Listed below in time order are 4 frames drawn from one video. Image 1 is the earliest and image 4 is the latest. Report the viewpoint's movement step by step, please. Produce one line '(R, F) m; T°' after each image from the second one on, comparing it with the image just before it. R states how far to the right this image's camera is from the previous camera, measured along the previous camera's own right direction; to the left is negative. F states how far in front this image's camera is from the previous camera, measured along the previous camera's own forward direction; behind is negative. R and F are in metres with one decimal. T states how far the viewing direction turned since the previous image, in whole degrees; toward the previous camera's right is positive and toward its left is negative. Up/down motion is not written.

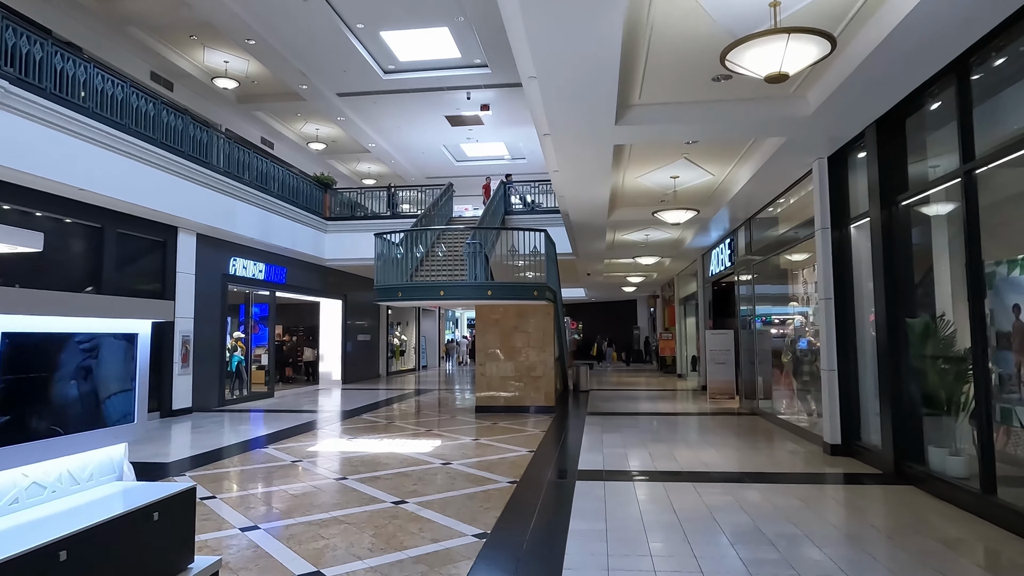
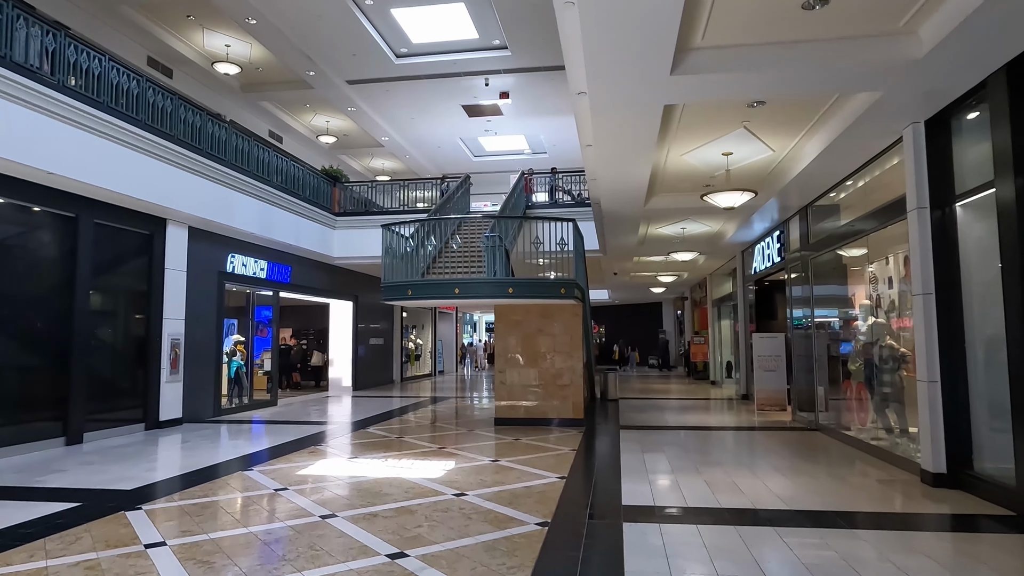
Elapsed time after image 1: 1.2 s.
(-0.1, +1.1) m; -2°
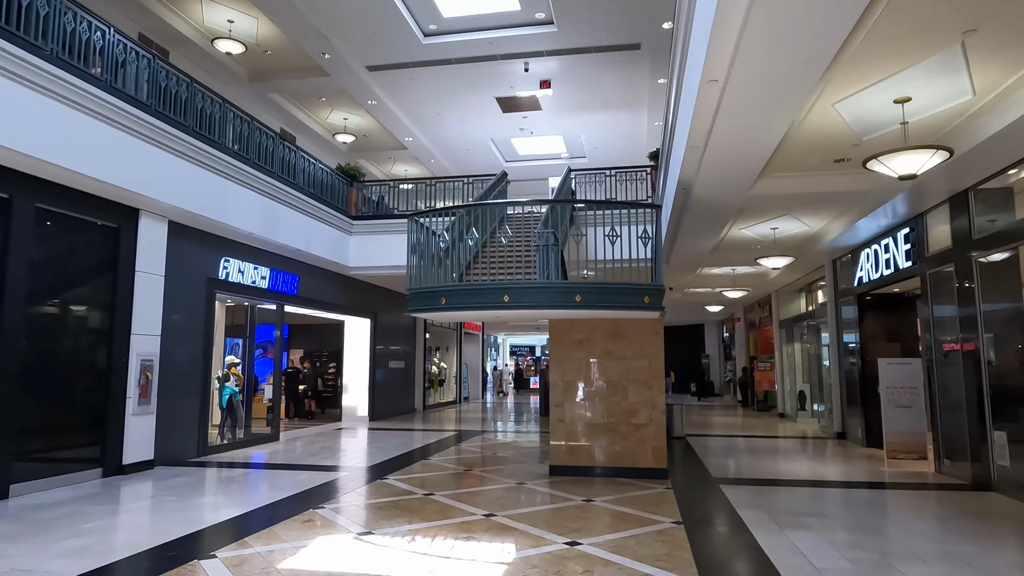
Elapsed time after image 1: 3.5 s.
(-0.5, +2.1) m; -2°
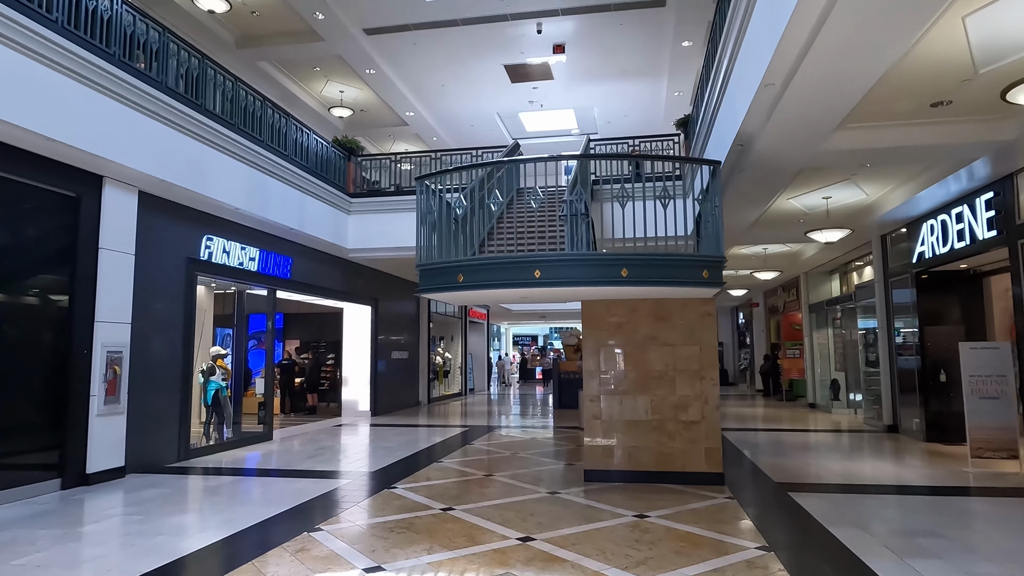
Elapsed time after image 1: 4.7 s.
(-0.3, +1.1) m; 0°
